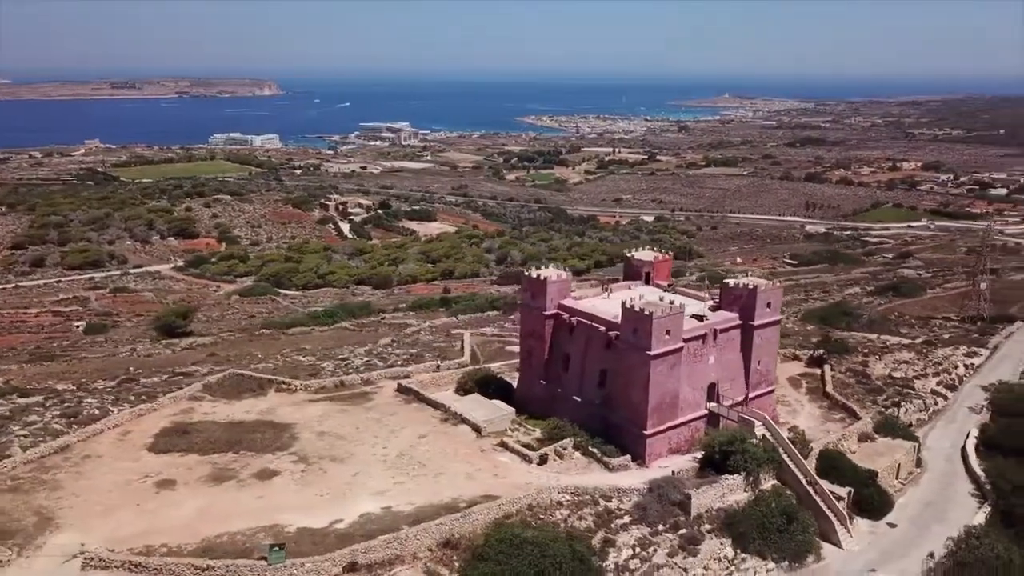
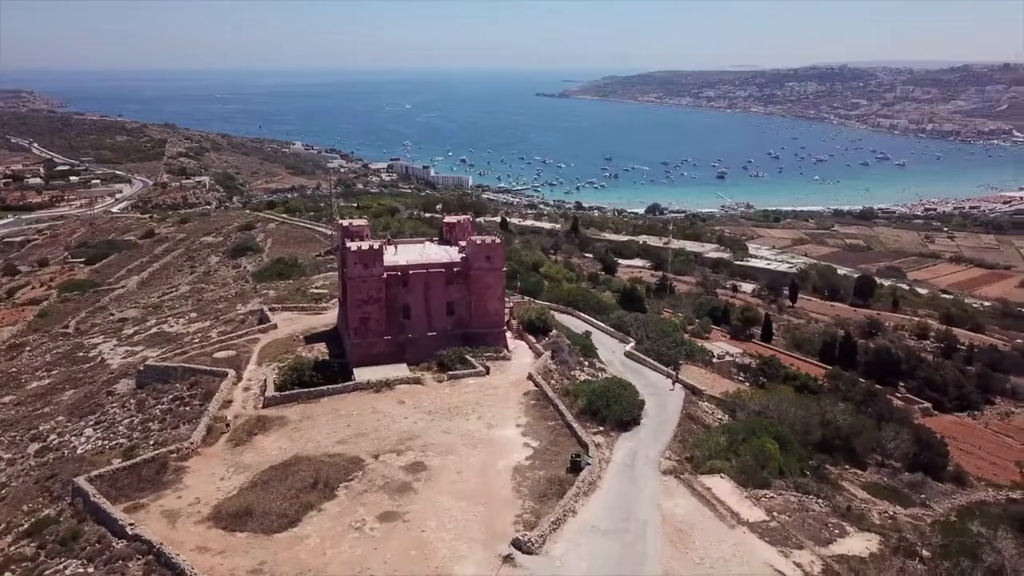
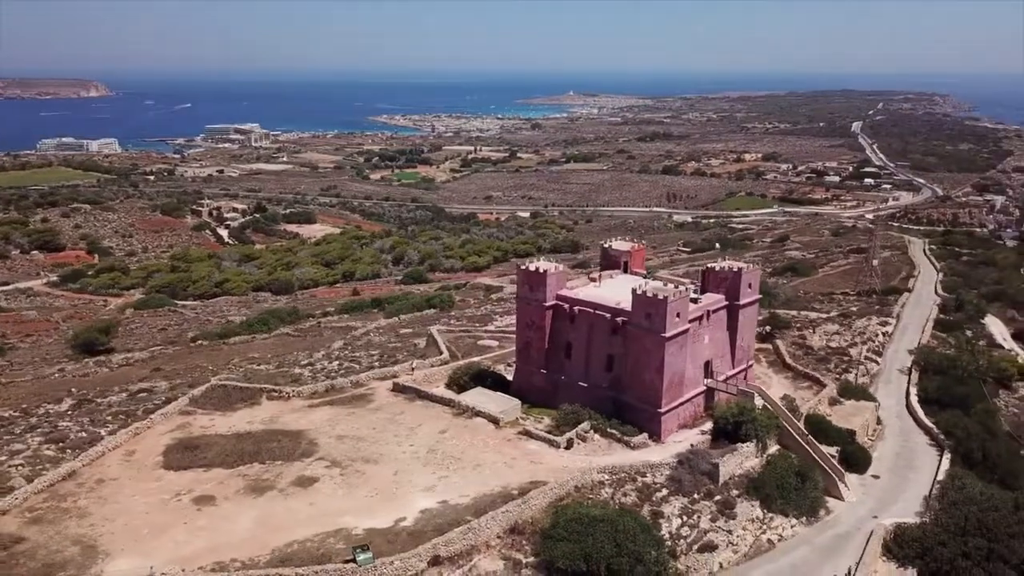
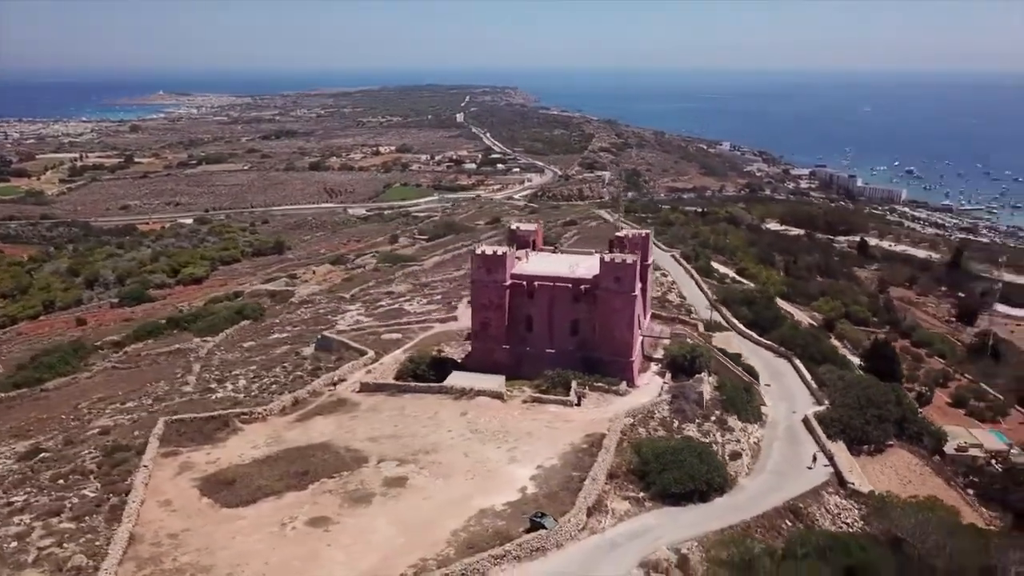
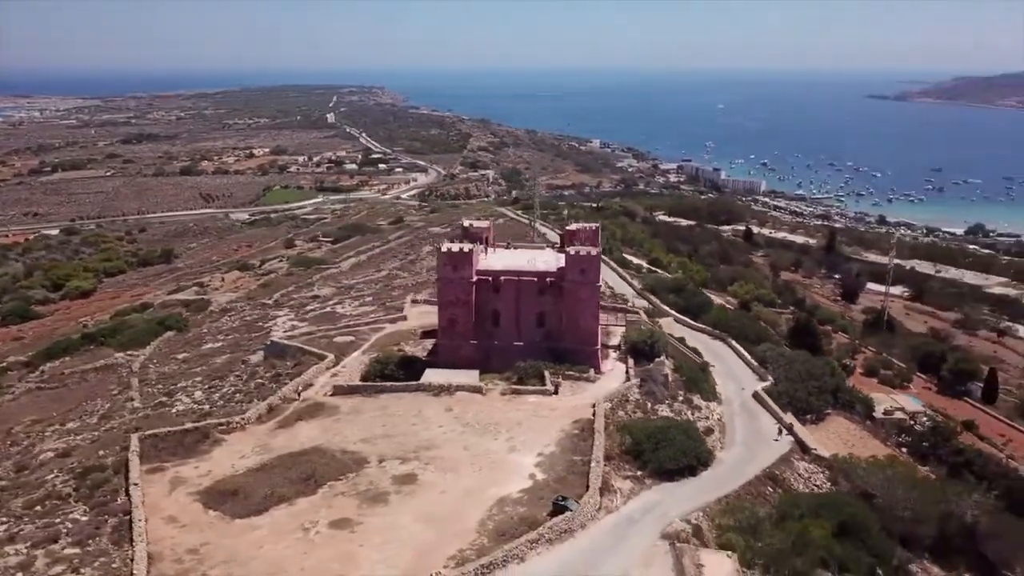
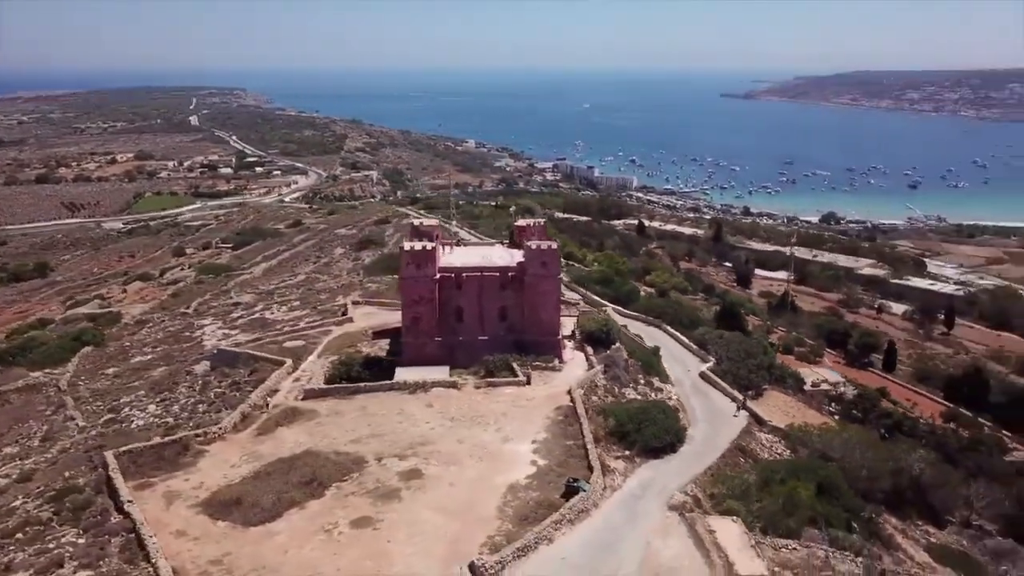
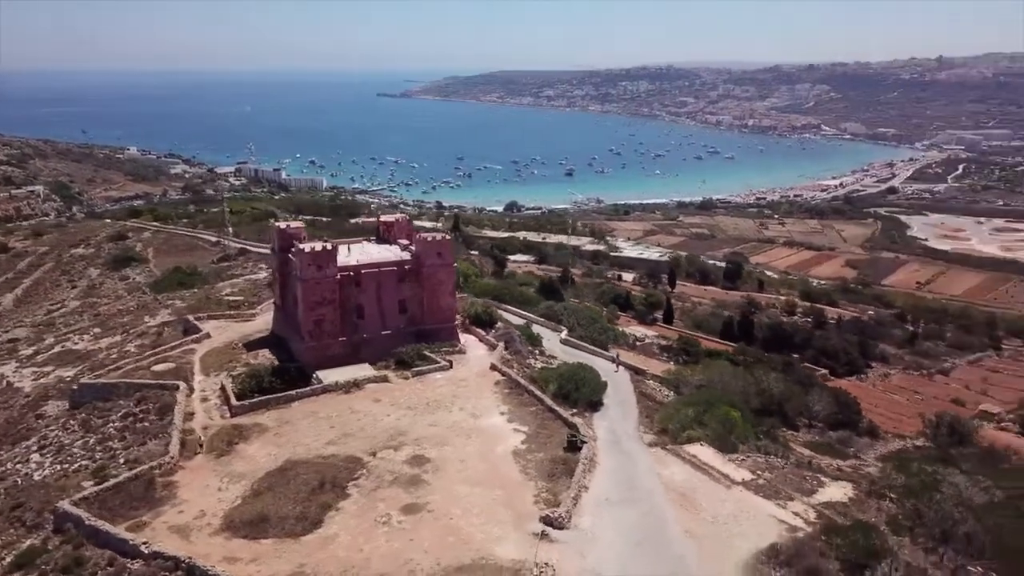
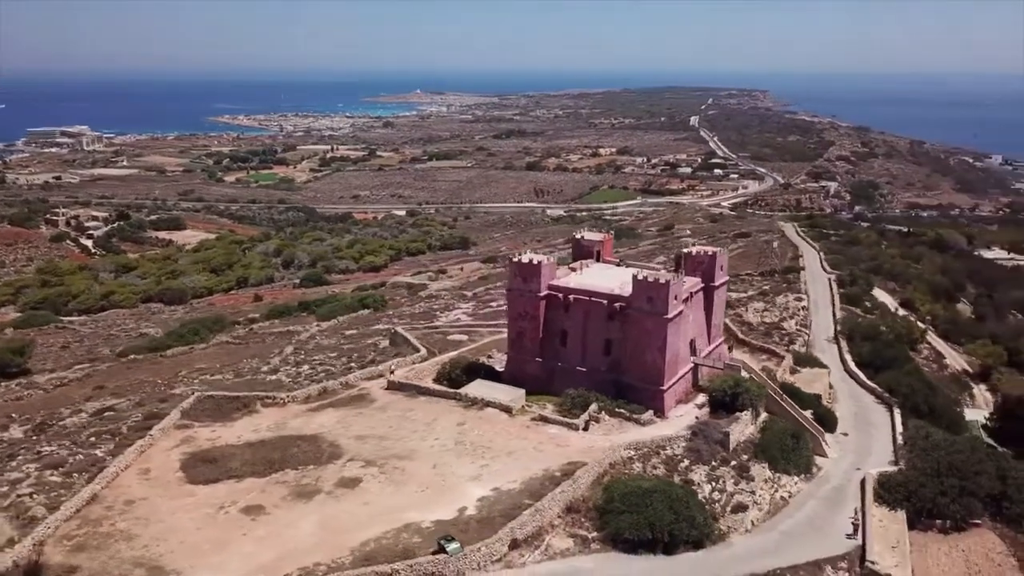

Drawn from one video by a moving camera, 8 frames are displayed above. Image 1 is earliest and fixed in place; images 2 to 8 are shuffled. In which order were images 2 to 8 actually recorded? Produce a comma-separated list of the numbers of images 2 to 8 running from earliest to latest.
3, 8, 4, 5, 6, 2, 7
